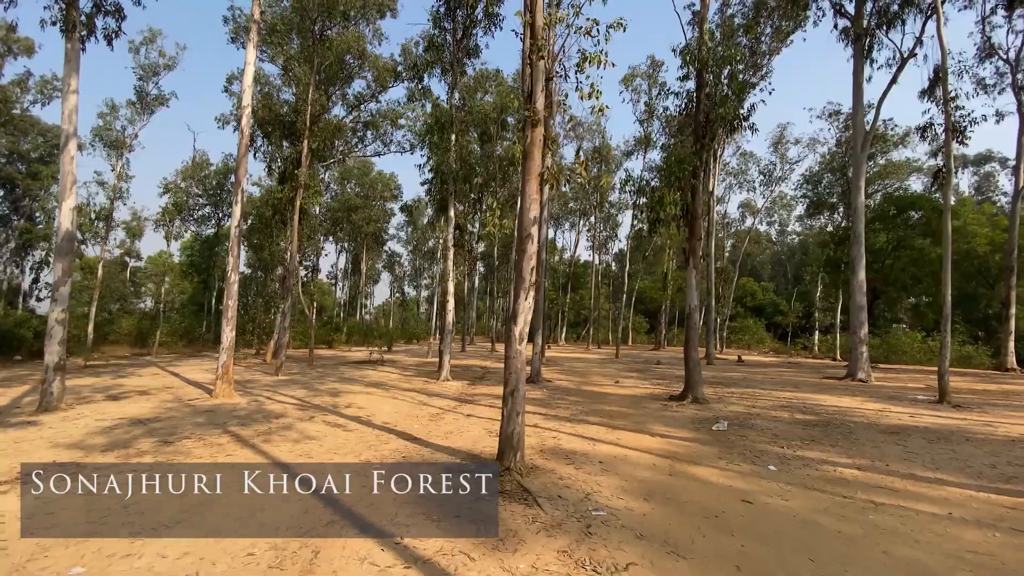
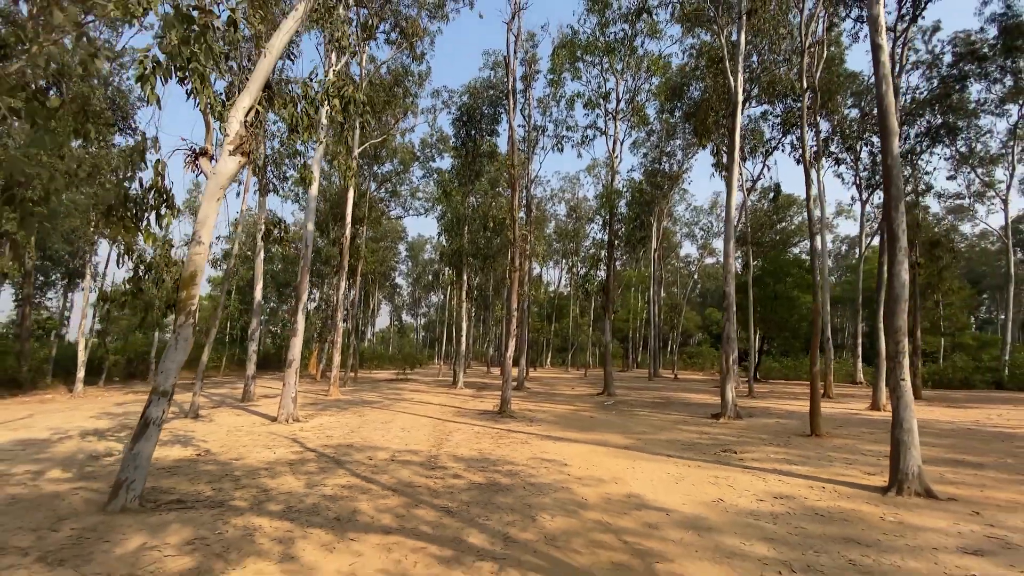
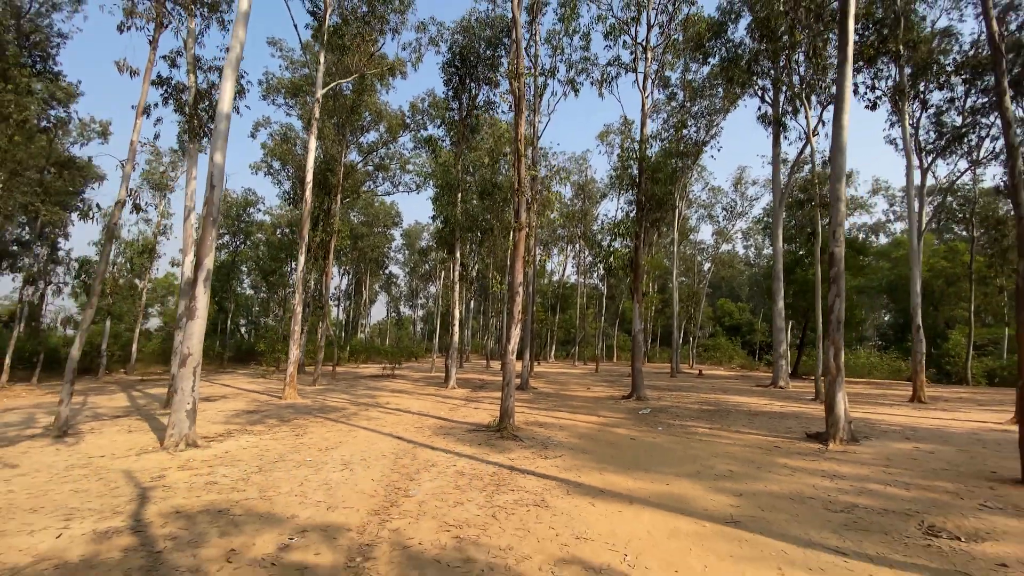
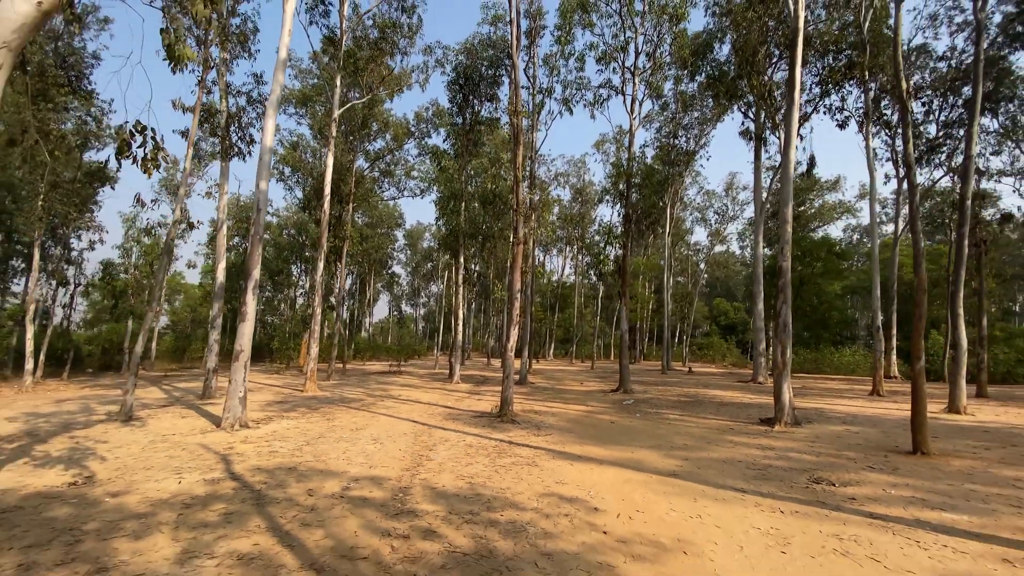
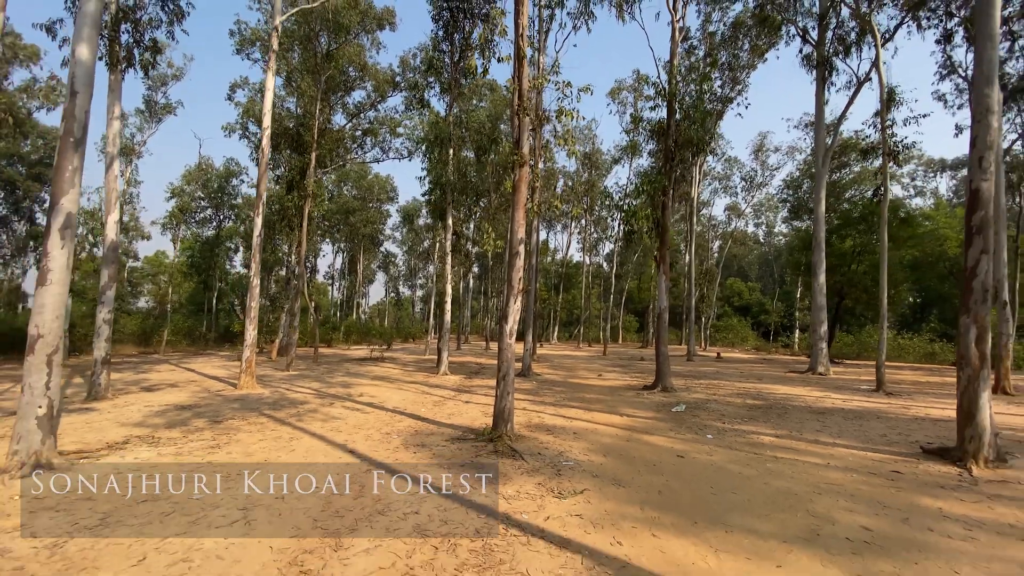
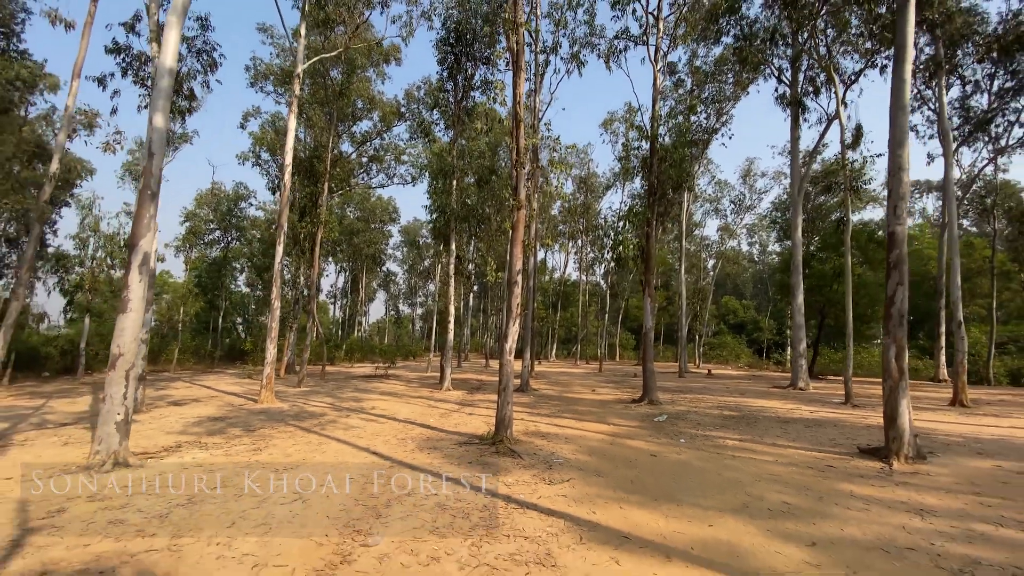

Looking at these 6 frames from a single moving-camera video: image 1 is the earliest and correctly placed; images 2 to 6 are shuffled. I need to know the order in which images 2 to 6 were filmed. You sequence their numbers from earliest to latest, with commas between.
5, 6, 3, 4, 2
